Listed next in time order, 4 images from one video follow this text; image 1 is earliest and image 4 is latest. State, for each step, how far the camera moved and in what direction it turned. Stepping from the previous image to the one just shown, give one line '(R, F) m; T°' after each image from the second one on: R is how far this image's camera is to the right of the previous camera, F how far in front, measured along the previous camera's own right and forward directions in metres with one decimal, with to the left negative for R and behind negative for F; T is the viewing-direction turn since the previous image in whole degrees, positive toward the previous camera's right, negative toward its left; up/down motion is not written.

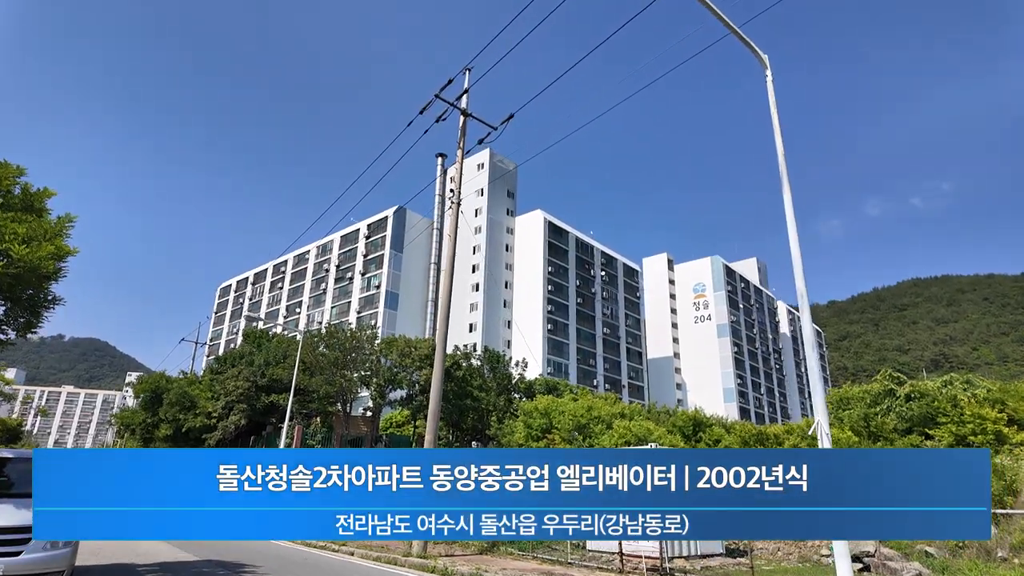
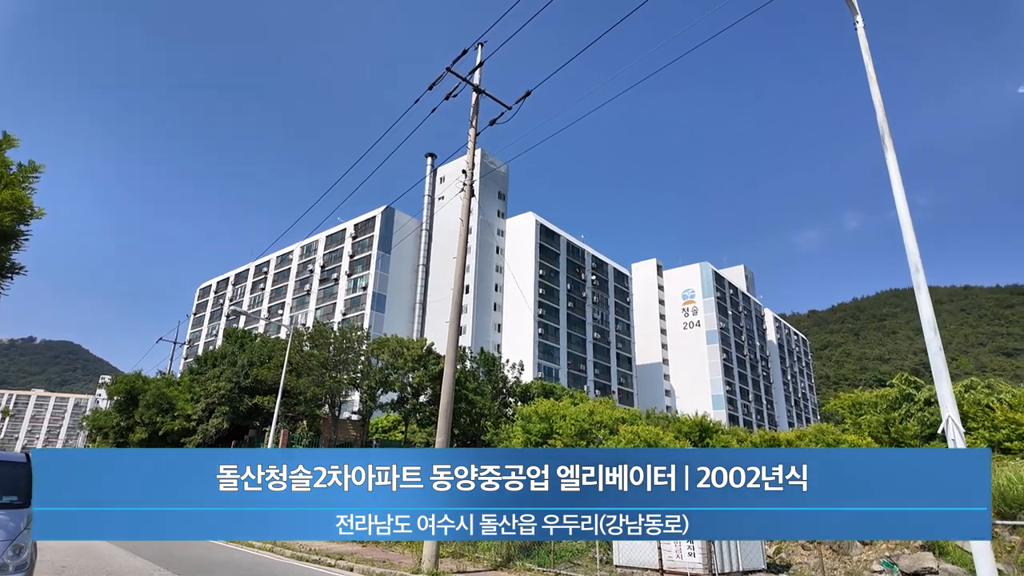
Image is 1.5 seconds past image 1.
(-0.7, +1.0) m; +2°
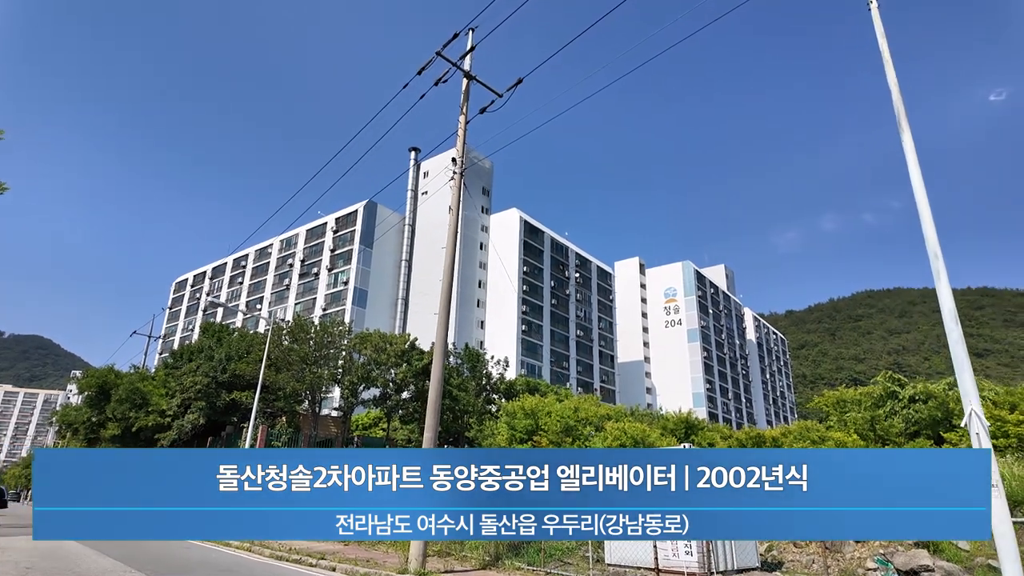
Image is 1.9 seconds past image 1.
(-0.2, +0.3) m; +2°
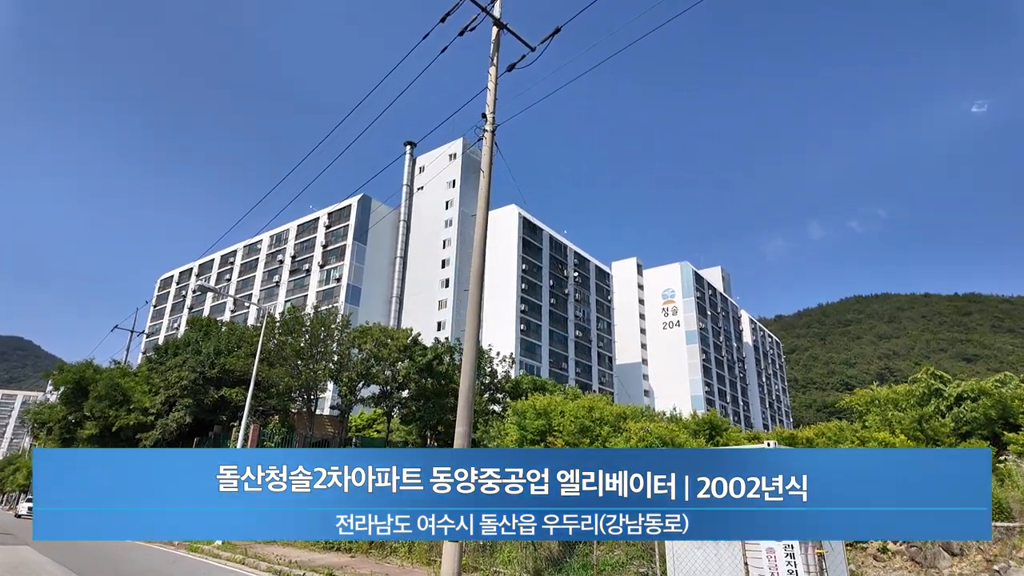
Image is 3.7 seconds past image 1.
(-0.9, +1.5) m; +1°
